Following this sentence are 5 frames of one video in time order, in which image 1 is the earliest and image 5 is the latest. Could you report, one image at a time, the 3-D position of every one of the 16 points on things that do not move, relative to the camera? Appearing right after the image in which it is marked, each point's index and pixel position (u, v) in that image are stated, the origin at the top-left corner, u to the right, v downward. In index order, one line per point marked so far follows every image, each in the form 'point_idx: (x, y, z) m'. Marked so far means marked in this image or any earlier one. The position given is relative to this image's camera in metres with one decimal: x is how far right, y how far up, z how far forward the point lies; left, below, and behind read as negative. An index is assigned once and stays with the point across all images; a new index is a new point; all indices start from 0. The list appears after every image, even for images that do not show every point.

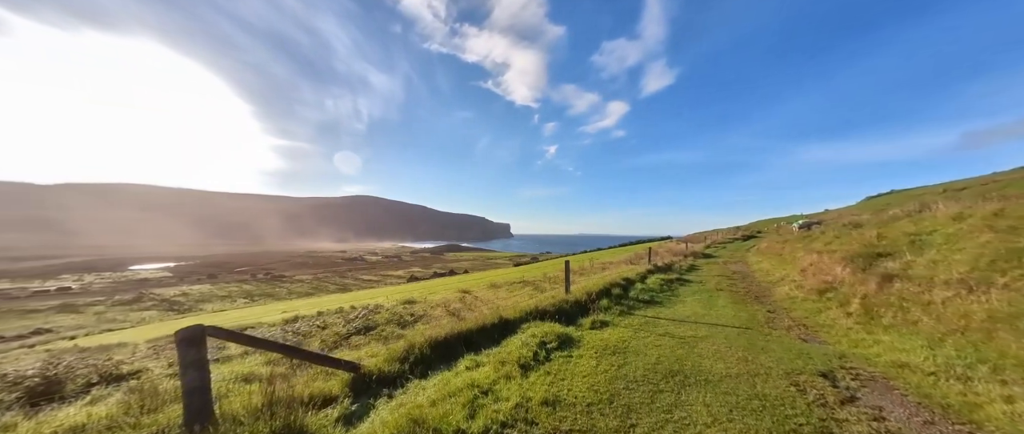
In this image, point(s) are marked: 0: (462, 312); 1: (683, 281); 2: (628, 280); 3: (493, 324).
0: (-2.5, -4.7, +15.5) m
1: (+10.7, -4.0, +19.5) m
2: (+6.6, -3.6, +18.1) m
3: (-0.6, -3.6, +10.6) m
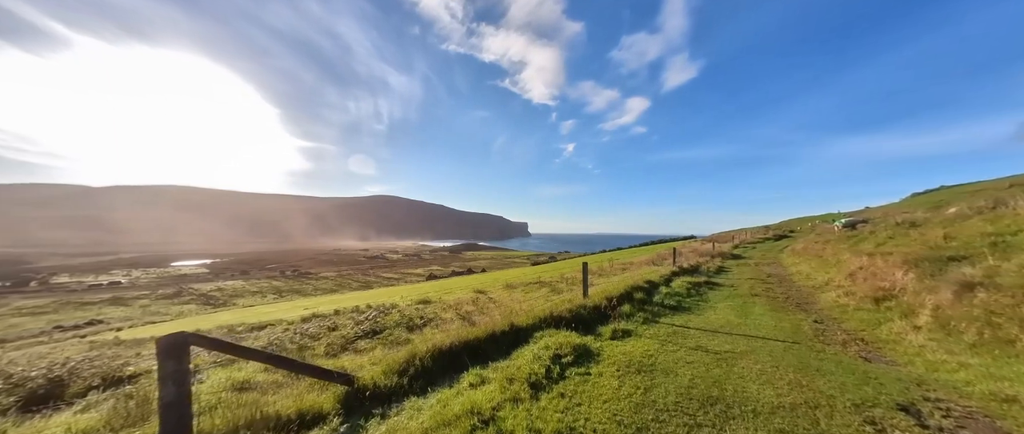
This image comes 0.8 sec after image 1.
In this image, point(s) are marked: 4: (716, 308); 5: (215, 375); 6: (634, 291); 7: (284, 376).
0: (-1.8, -4.7, +14.7) m
1: (+11.5, -3.9, +18.0) m
2: (+7.4, -3.5, +16.8) m
3: (-0.3, -3.5, +9.7) m
4: (+8.8, -3.9, +13.6) m
5: (-8.7, -4.7, +9.1) m
6: (+5.8, -3.5, +14.8) m
7: (-6.3, -4.4, +8.8) m
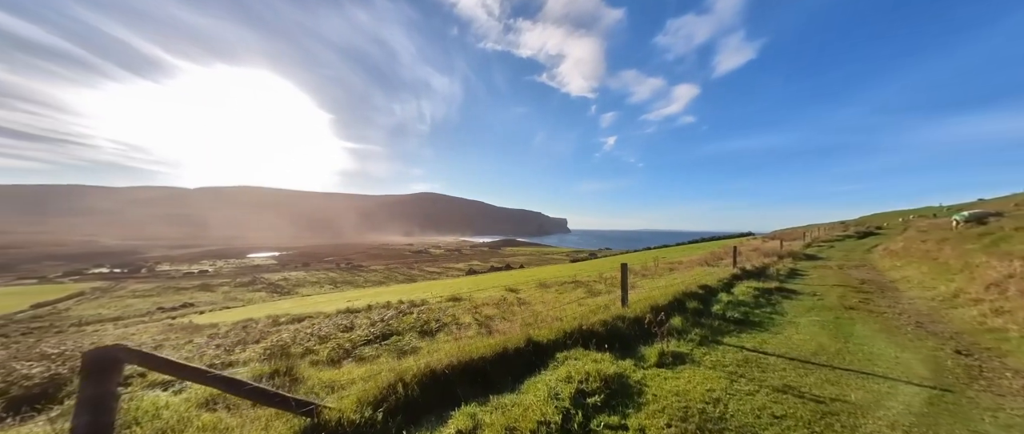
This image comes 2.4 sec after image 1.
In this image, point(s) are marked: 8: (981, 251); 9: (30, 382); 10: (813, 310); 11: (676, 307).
0: (-0.8, -4.3, +13.0) m
1: (+12.9, -3.5, +14.6) m
2: (+8.6, -3.1, +13.9) m
3: (+0.1, -3.3, +7.8) m
4: (+9.6, -3.6, +10.5) m
5: (-8.3, -4.5, +8.2) m
6: (+6.8, -3.2, +12.2) m
7: (-6.0, -4.2, +7.6) m
8: (+23.1, -1.6, +15.5) m
9: (-12.6, -4.3, +8.3) m
10: (+11.7, -3.6, +12.2) m
11: (+5.8, -3.2, +11.2) m
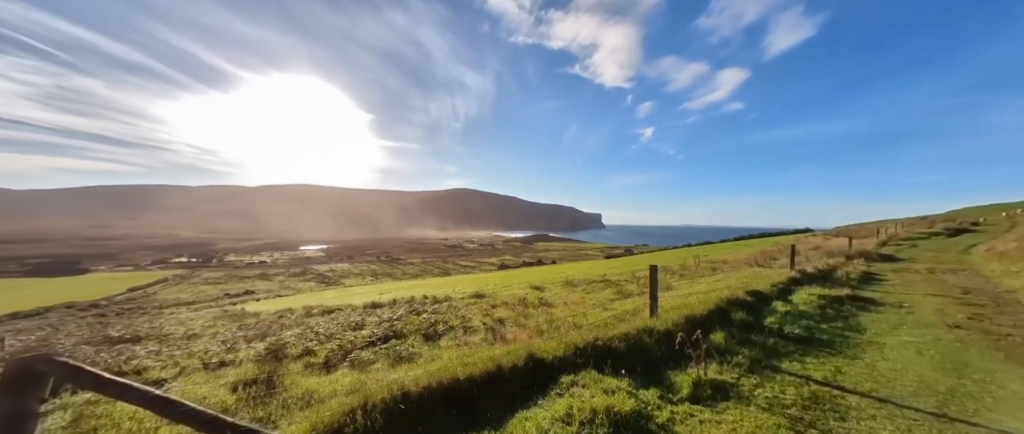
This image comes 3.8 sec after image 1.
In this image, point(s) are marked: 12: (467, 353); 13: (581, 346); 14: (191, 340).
0: (-0.3, -4.1, +11.8) m
1: (+13.4, -3.3, +11.9) m
2: (+9.1, -2.9, +11.7) m
3: (0.0, -3.1, +6.5) m
4: (+9.8, -3.4, +8.2) m
5: (-8.3, -4.3, +7.8) m
6: (+7.1, -2.9, +10.1) m
7: (-6.1, -4.1, +7.0) m
8: (+23.6, -1.4, +11.7) m
9: (-12.6, -4.2, +8.3) m
10: (+12.0, -3.4, +9.7) m
11: (+6.0, -3.0, +9.3) m
12: (-1.3, -3.8, +8.8) m
13: (+1.6, -3.0, +7.3) m
14: (-17.8, -6.9, +17.8) m
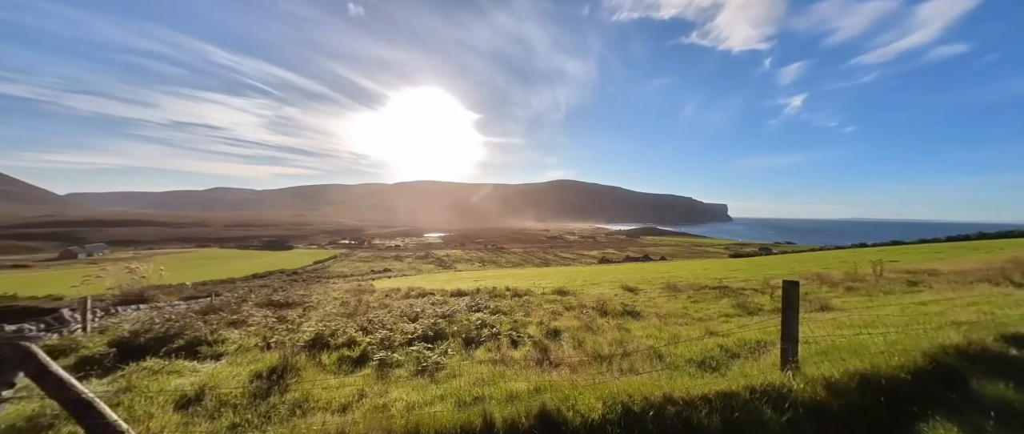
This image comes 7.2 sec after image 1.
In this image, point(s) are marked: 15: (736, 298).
0: (+1.3, -3.7, +9.3) m
1: (+14.4, -2.9, +5.1) m
2: (+10.2, -2.5, +6.1) m
3: (0.0, -2.8, +4.1) m
4: (+9.7, -3.2, +2.7) m
5: (-7.5, -3.9, +8.0) m
6: (+7.8, -2.6, +5.3) m
7: (-5.7, -3.7, +6.5) m
8: (+24.0, -1.1, +1.6) m
9: (-11.4, -3.7, +9.8) m
10: (+12.3, -3.1, +3.4) m
11: (+6.5, -2.7, +4.8) m
12: (-0.5, -3.4, +6.8) m
13: (+1.7, -2.7, +4.3) m
14: (-13.4, -6.1, +20.6) m
15: (+12.1, -4.4, +17.1) m
